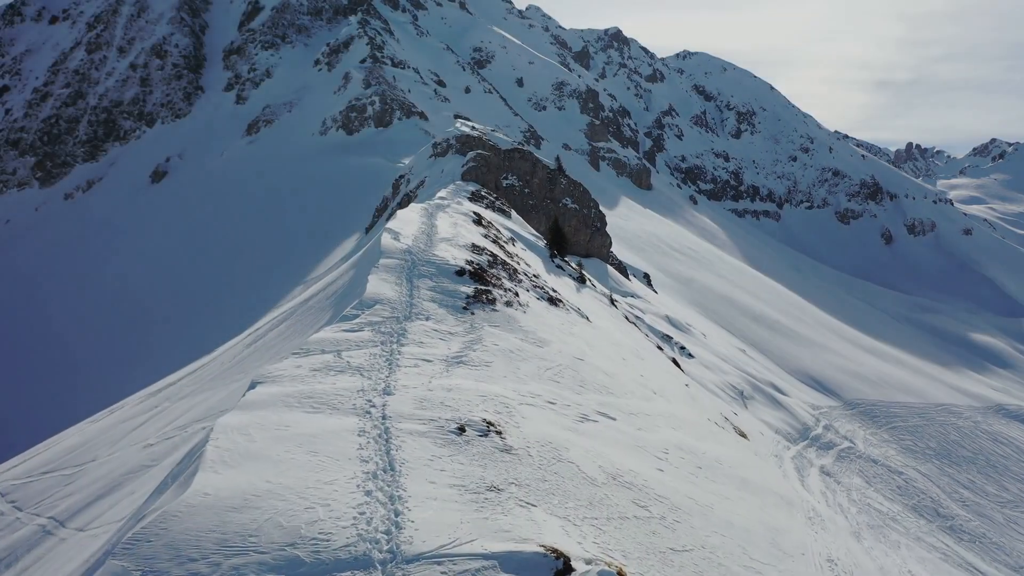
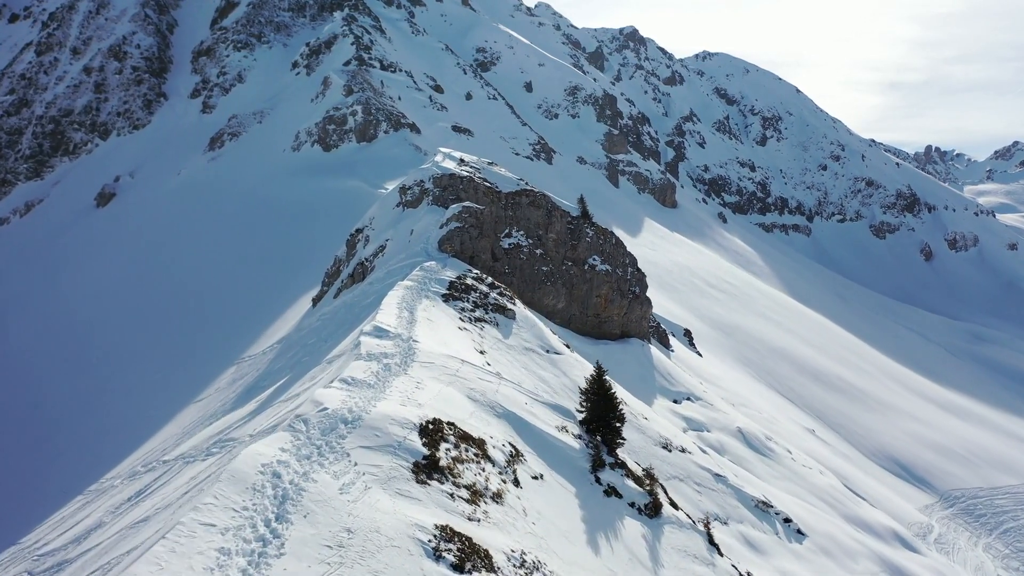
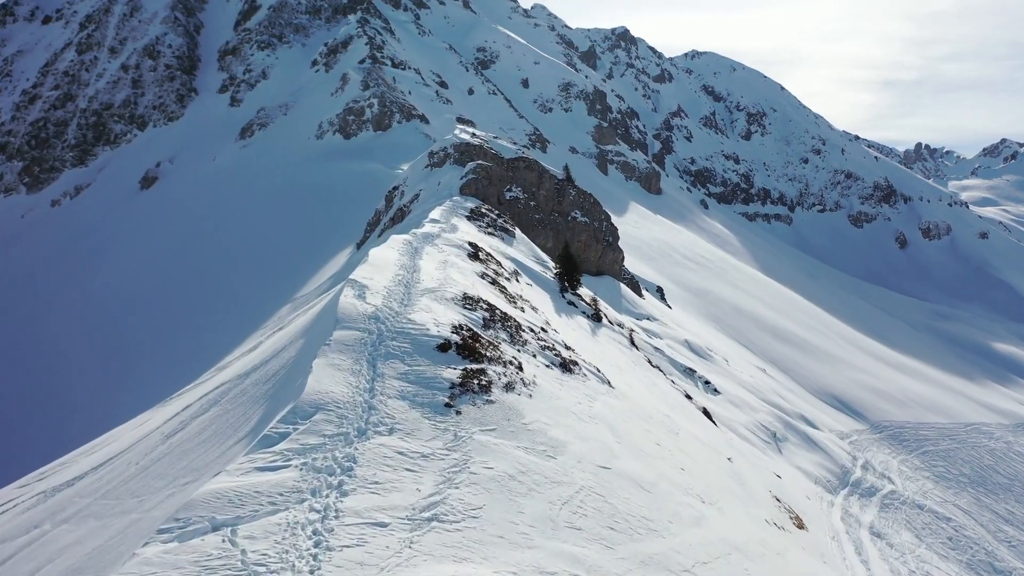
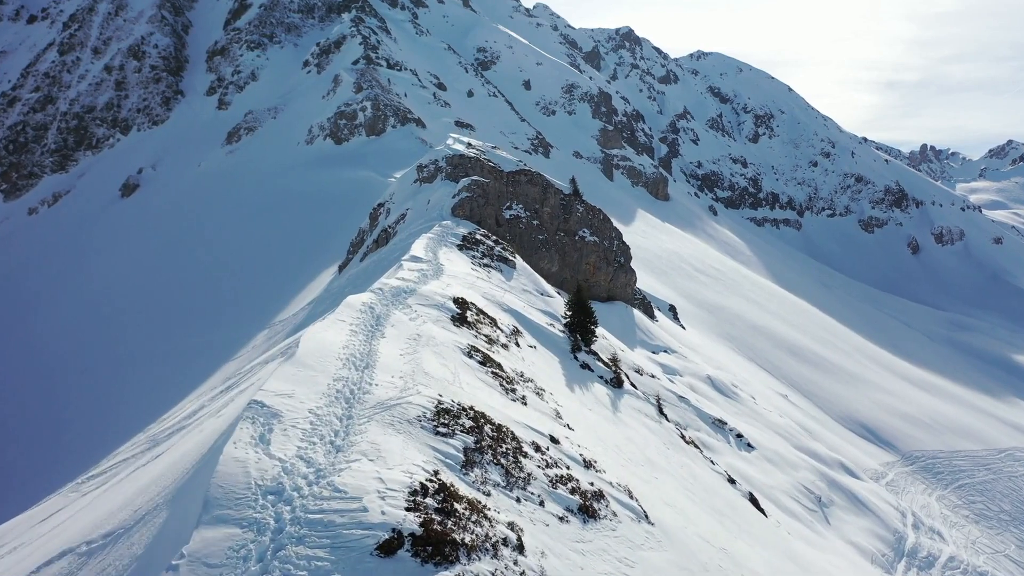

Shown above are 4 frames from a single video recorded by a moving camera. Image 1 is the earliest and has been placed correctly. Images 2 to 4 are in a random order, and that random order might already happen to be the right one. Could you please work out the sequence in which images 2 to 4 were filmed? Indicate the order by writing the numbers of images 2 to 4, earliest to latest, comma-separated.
3, 4, 2
